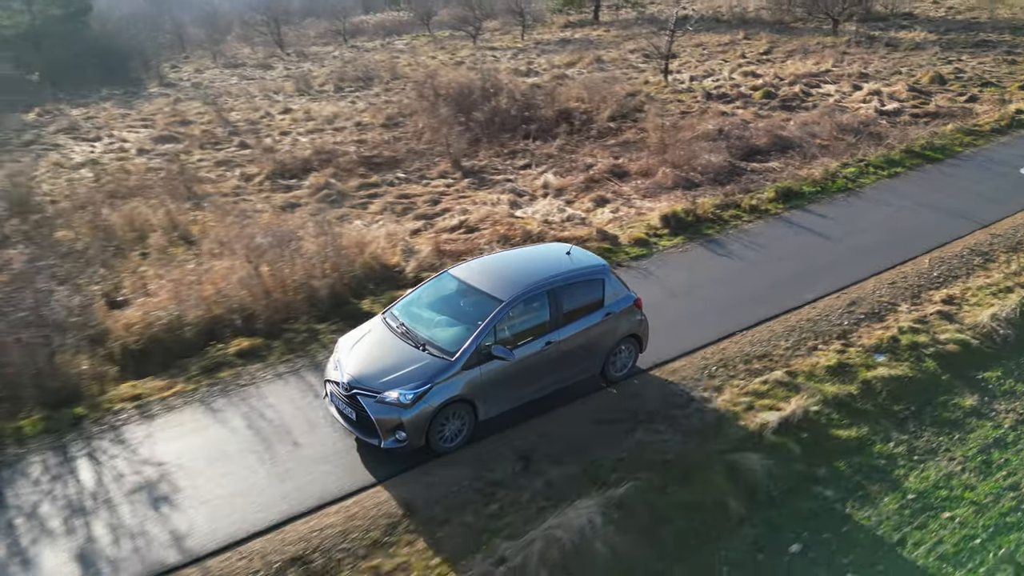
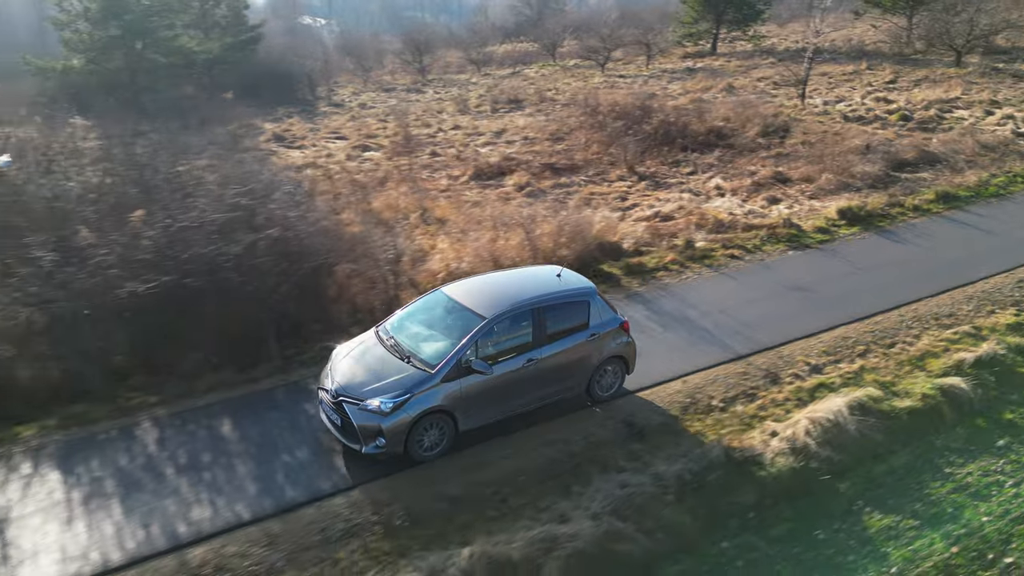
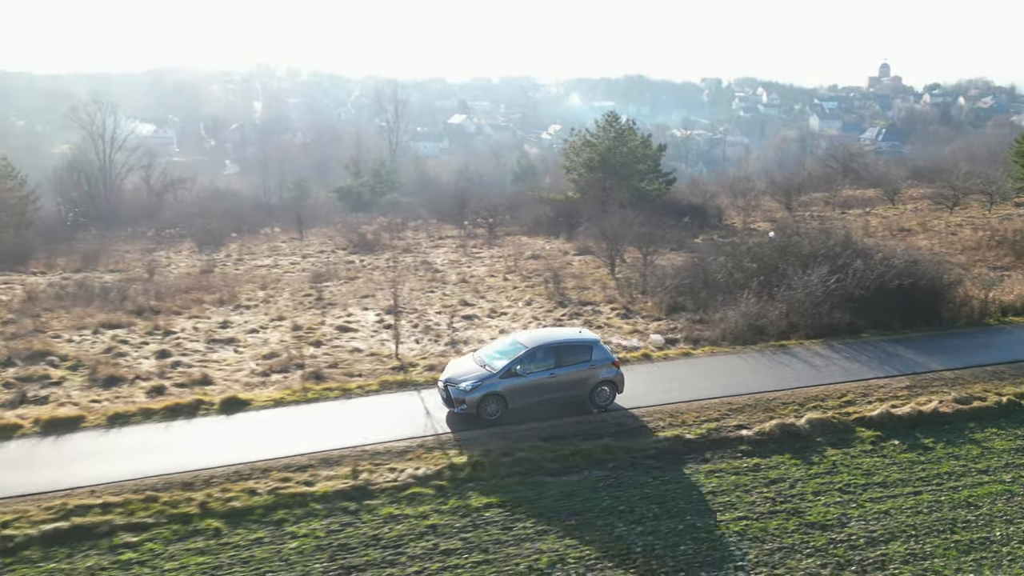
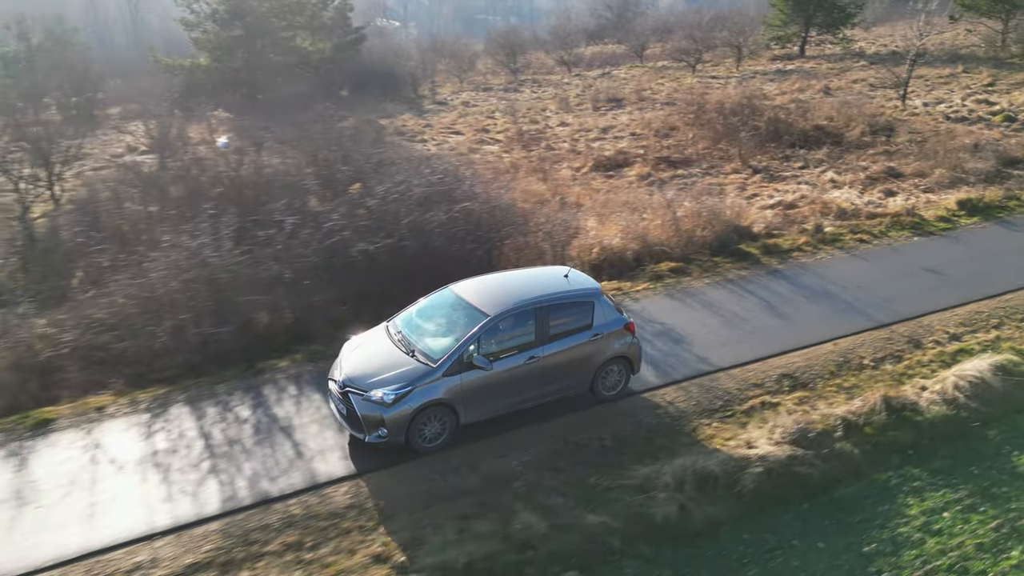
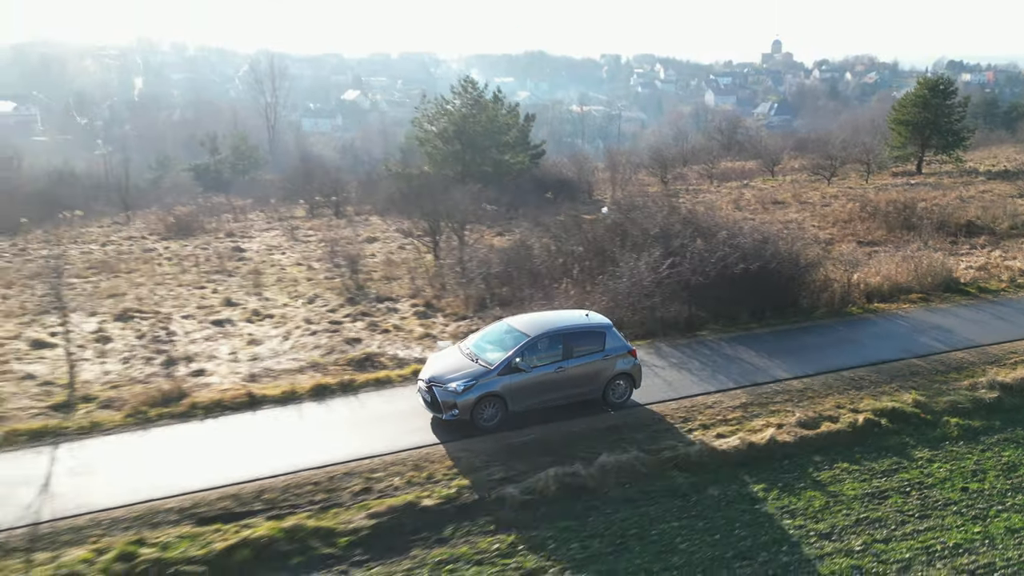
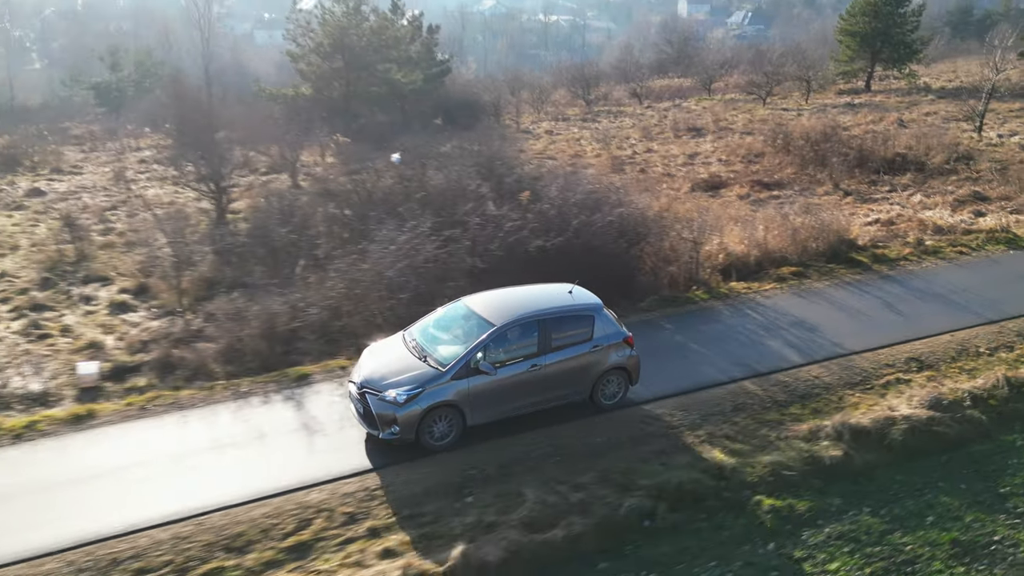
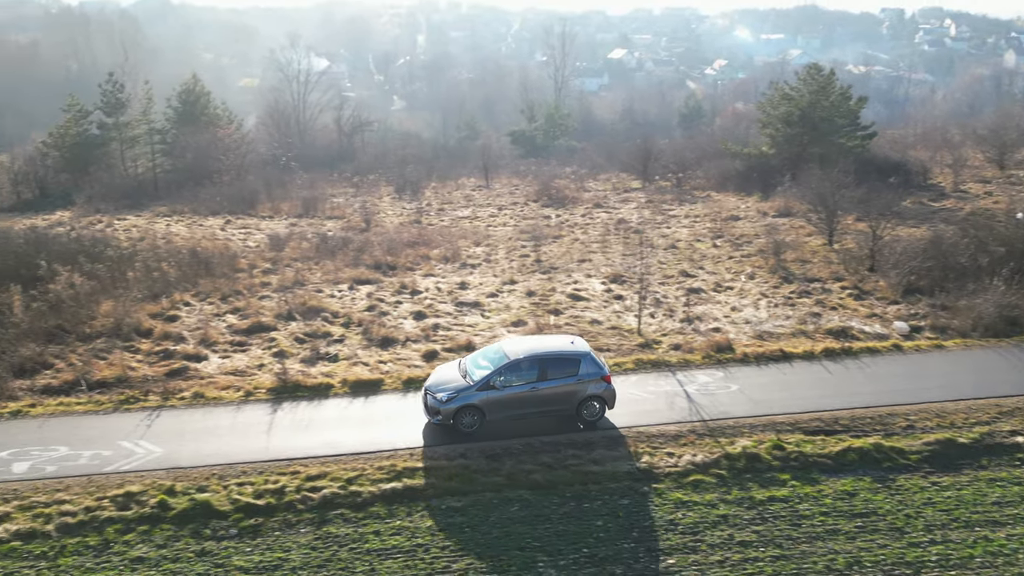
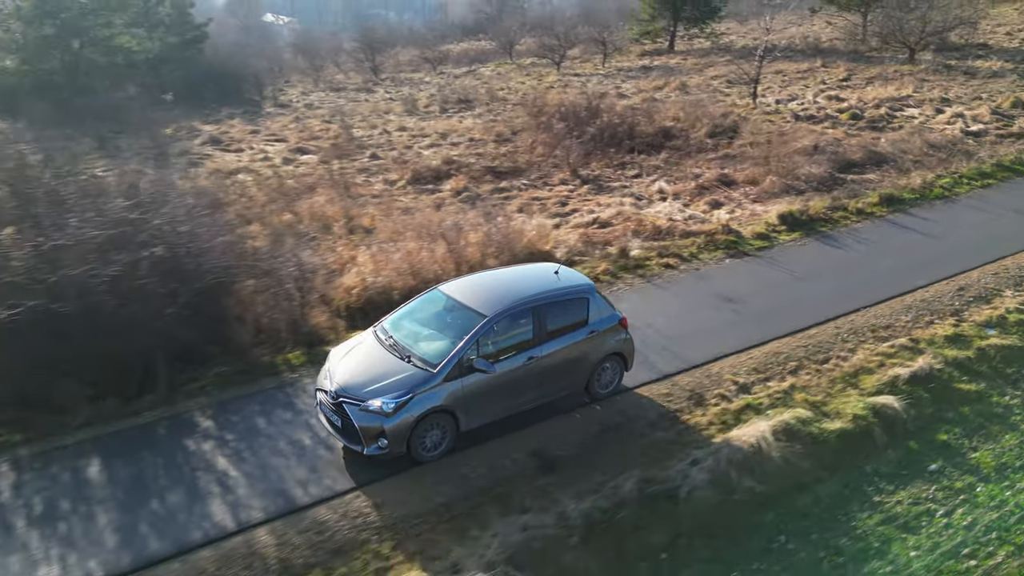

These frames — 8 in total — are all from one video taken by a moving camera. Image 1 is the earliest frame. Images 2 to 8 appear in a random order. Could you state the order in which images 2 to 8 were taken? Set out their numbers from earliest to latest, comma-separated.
8, 2, 4, 6, 5, 3, 7
